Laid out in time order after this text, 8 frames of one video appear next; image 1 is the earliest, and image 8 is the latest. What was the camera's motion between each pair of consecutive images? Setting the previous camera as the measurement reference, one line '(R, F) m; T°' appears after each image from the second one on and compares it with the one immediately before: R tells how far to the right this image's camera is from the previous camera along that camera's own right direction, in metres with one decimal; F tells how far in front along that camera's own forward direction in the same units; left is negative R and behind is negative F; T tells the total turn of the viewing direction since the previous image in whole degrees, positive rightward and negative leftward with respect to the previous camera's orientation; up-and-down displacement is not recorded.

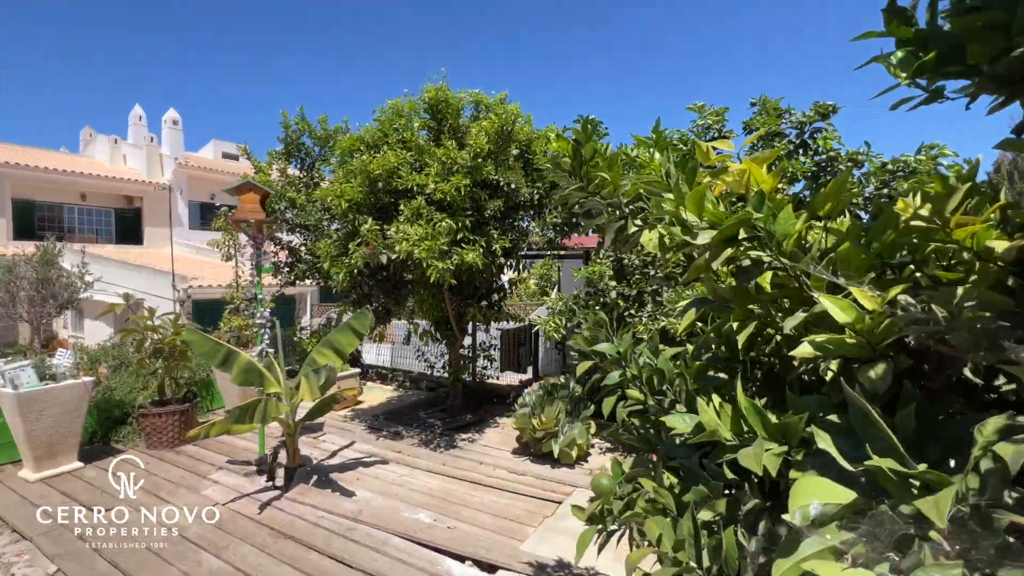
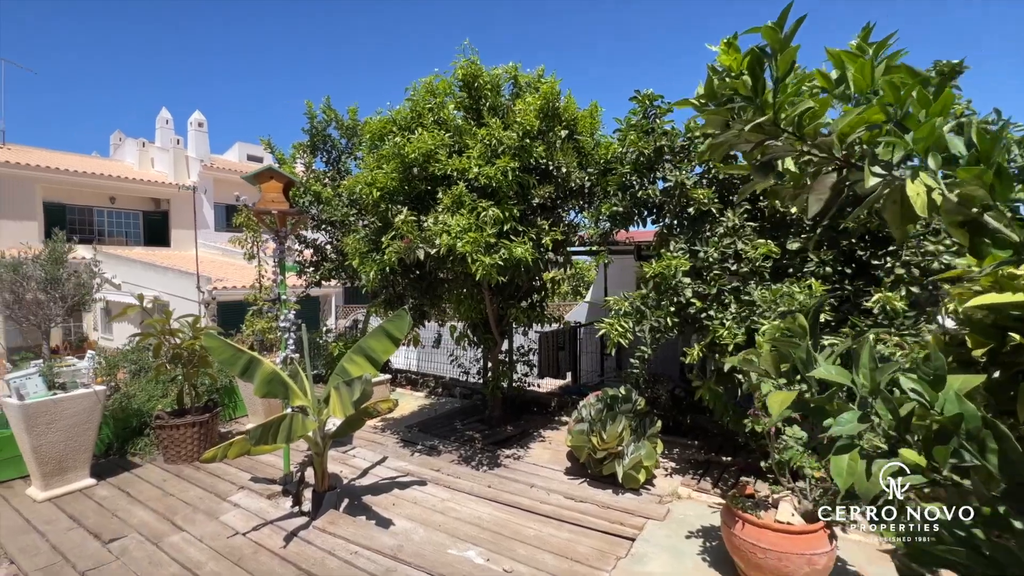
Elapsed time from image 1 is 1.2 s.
(-0.4, +0.7) m; -2°
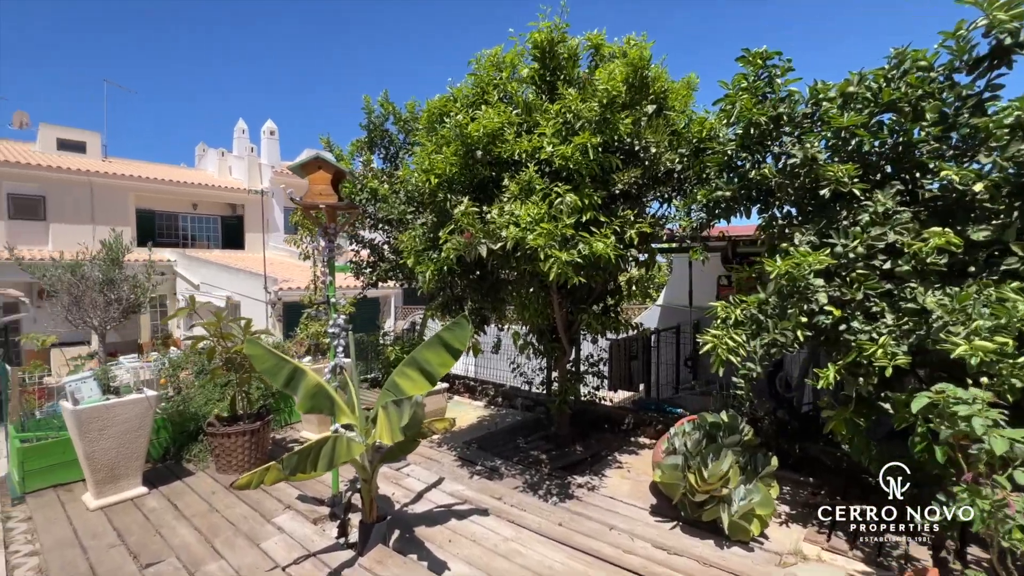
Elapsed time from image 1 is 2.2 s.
(-0.2, +0.8) m; -7°
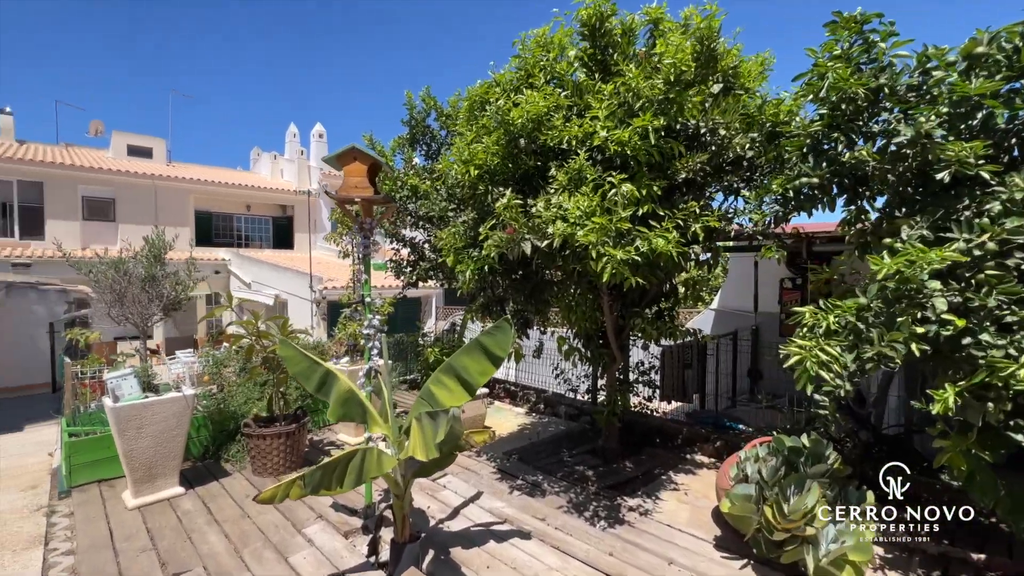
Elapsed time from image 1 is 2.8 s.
(-0.1, +0.4) m; -5°
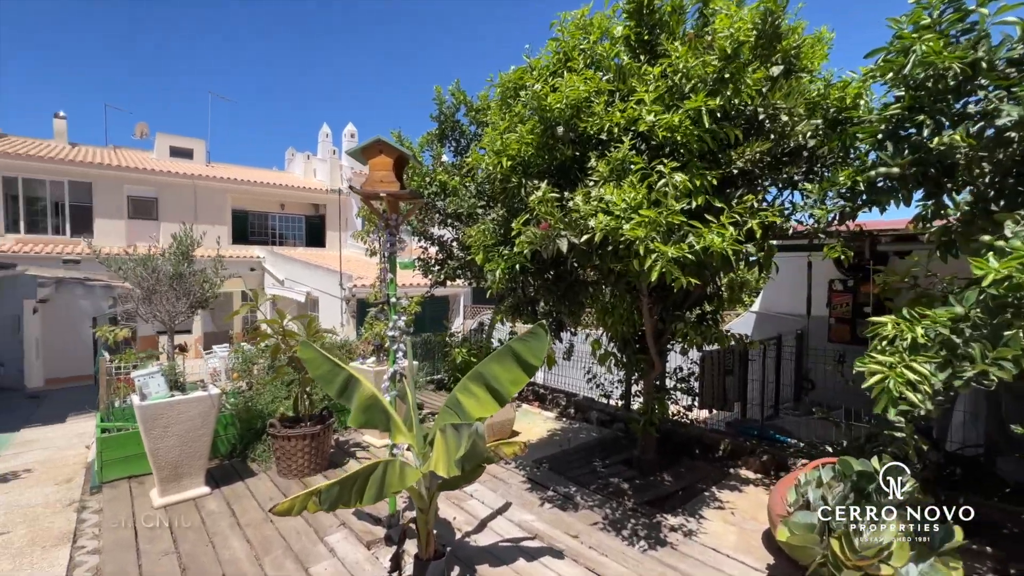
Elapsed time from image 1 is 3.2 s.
(0.0, +0.3) m; -3°
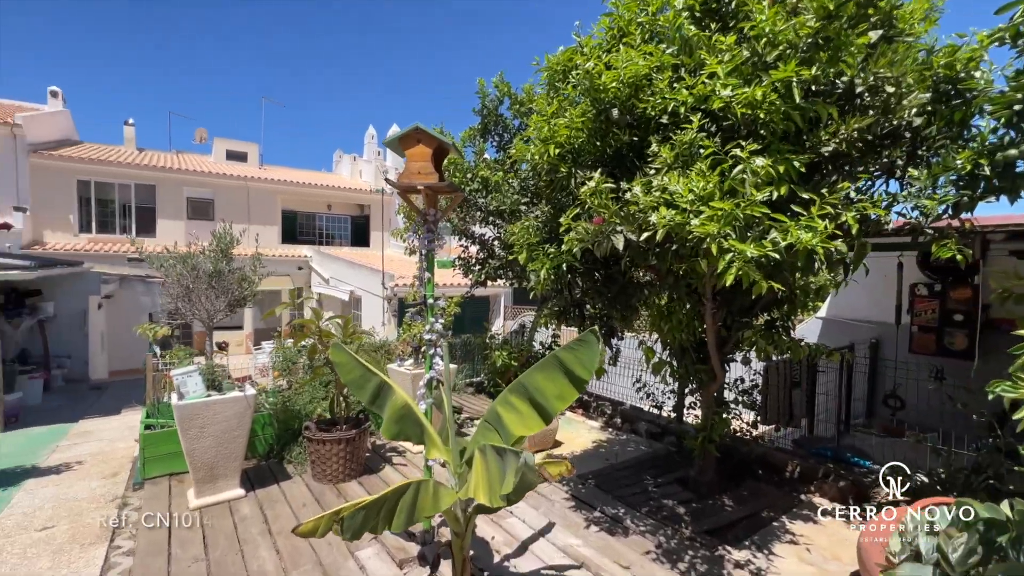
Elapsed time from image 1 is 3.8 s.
(-0.1, +0.4) m; -5°
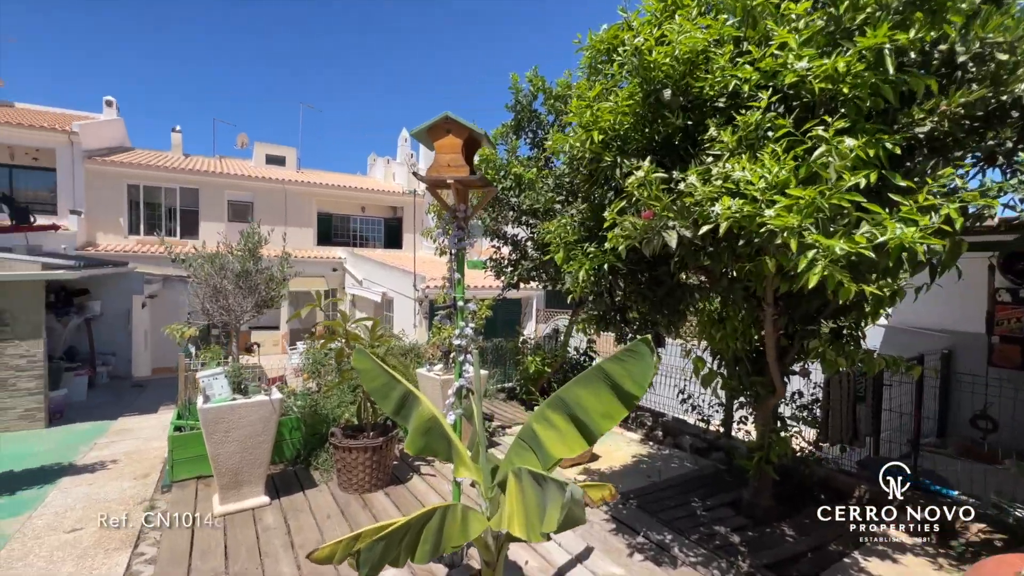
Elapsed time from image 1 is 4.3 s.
(-0.1, +0.3) m; -4°
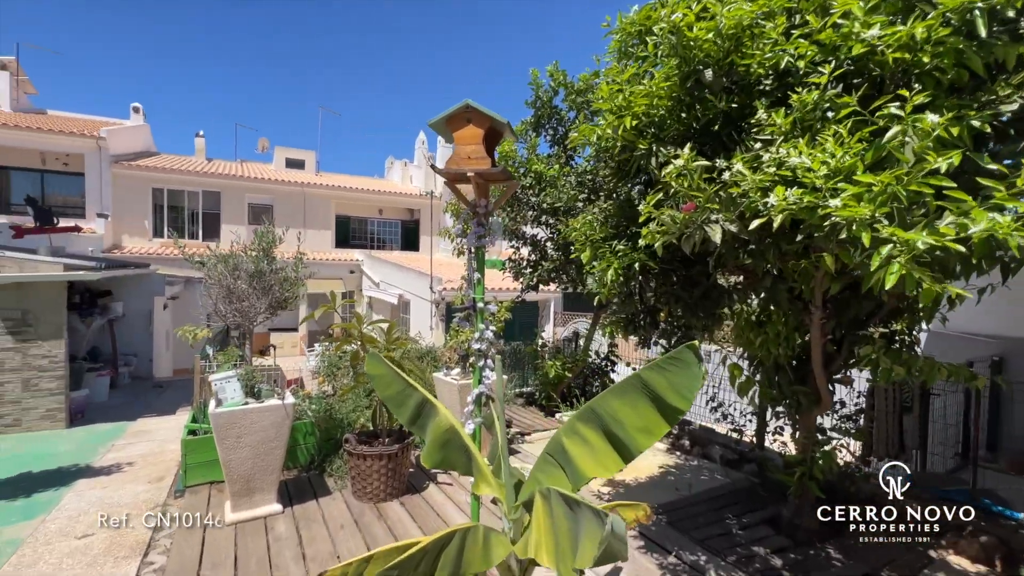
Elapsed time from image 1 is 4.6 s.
(-0.1, +0.2) m; -2°
